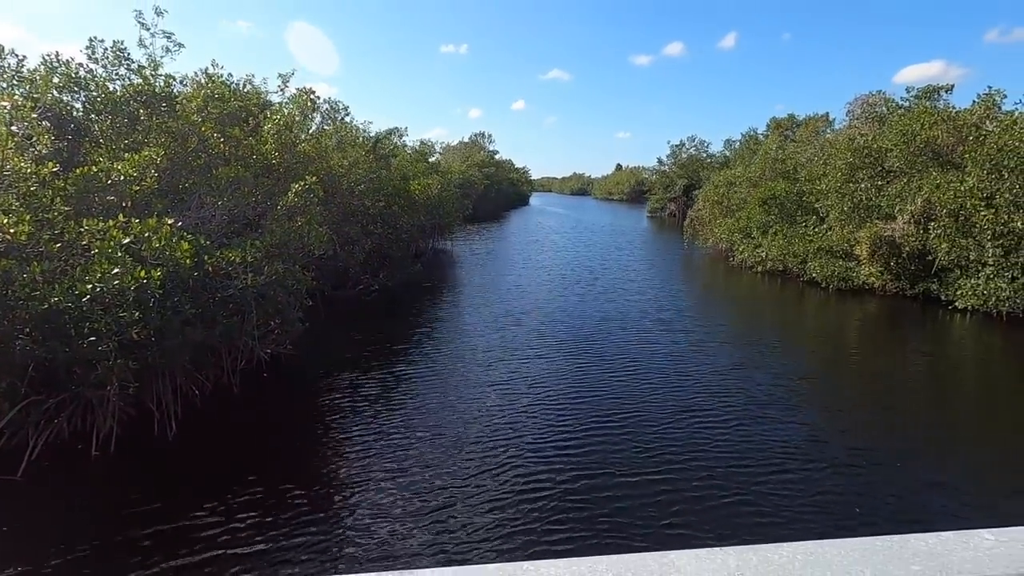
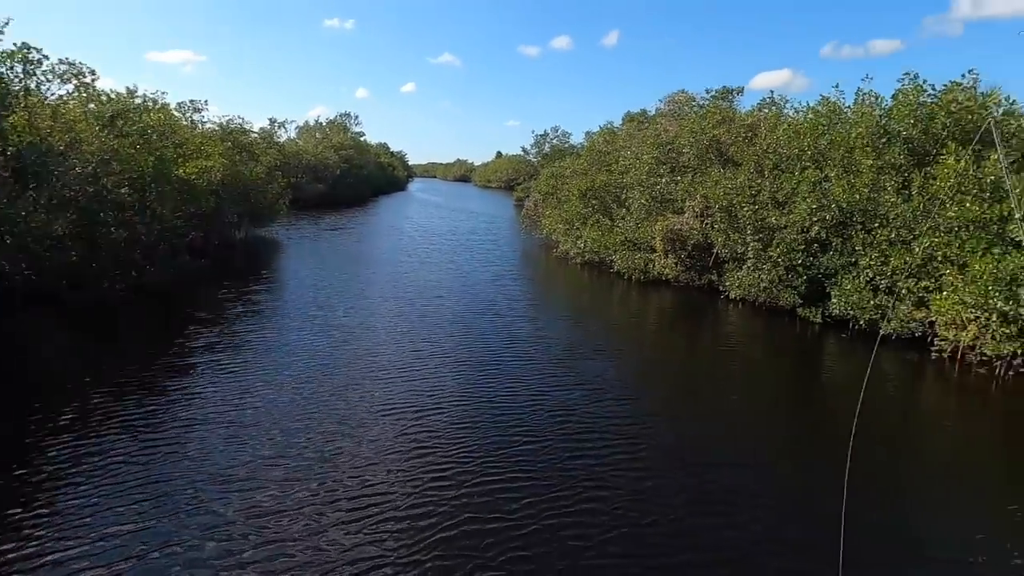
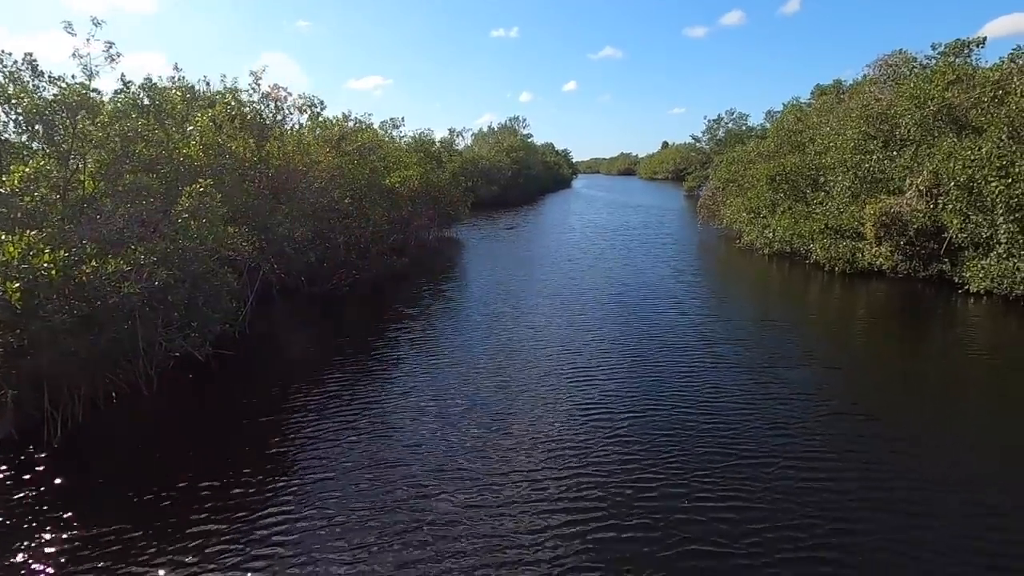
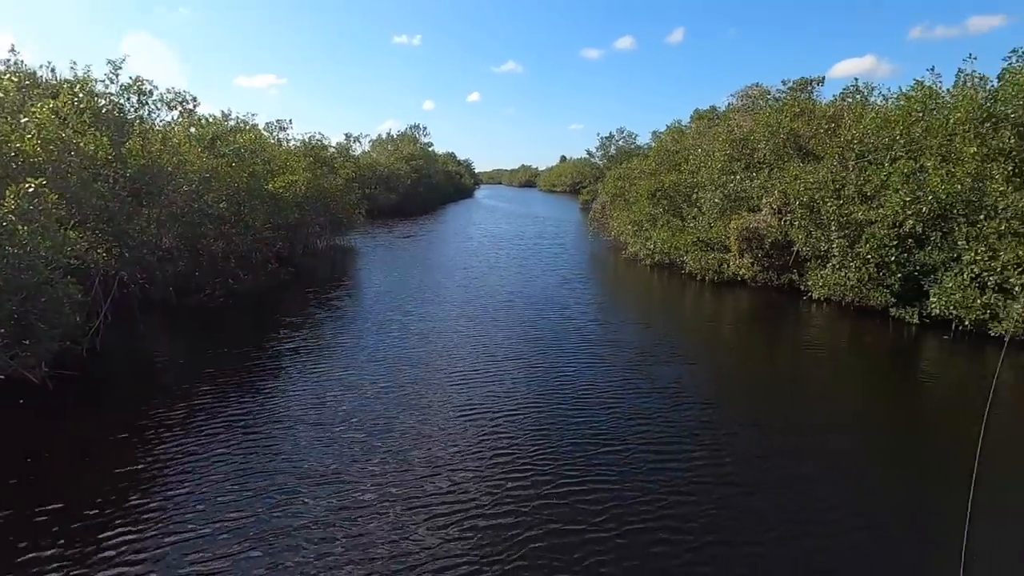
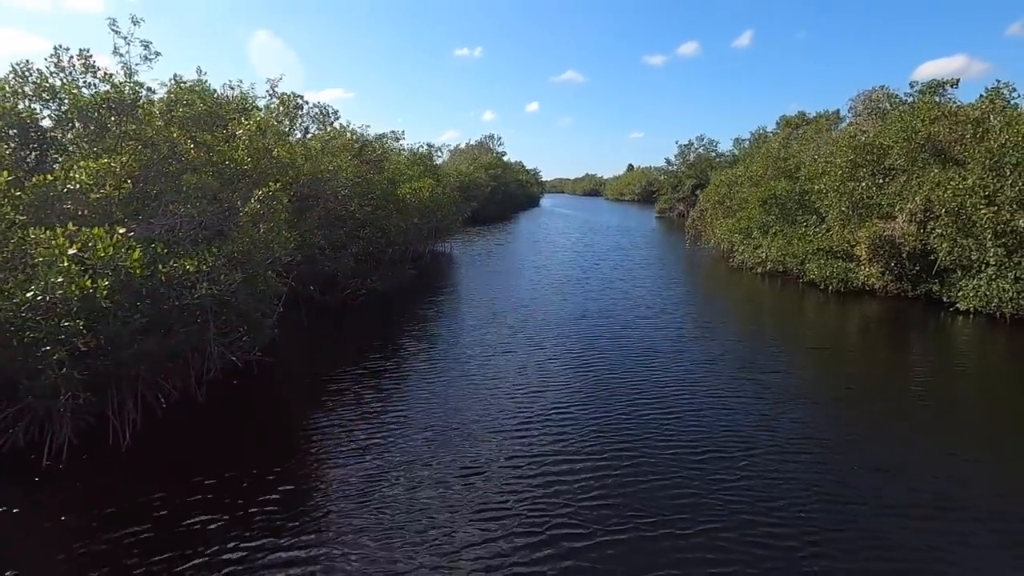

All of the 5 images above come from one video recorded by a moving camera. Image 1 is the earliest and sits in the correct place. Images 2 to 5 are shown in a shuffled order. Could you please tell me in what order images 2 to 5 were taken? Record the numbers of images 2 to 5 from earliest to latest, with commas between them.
5, 3, 4, 2
